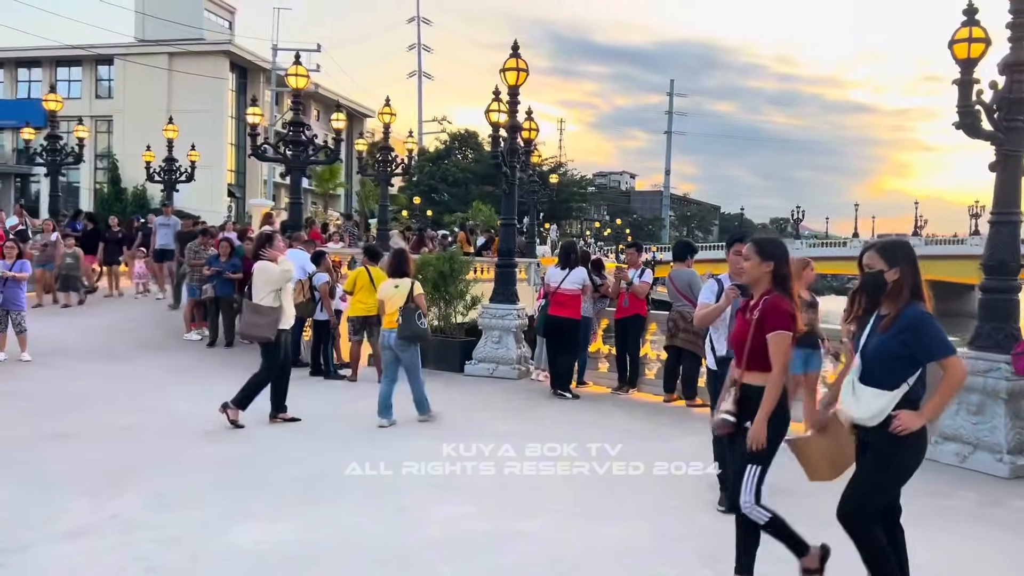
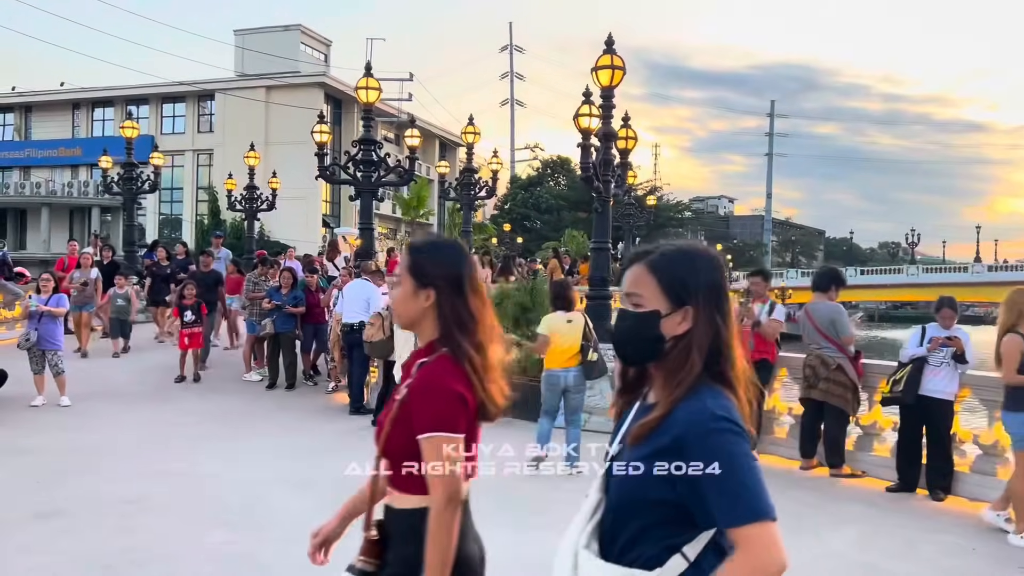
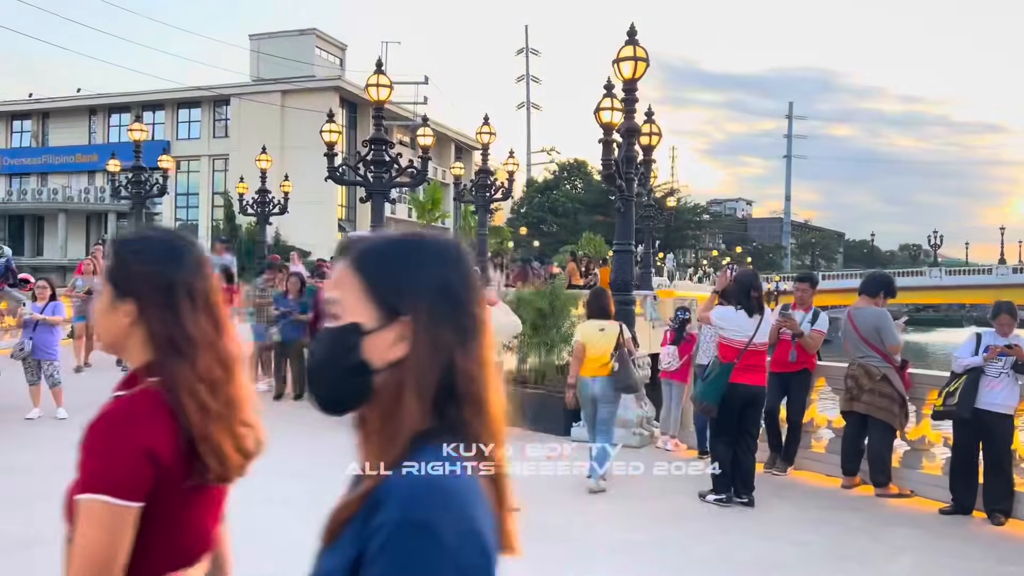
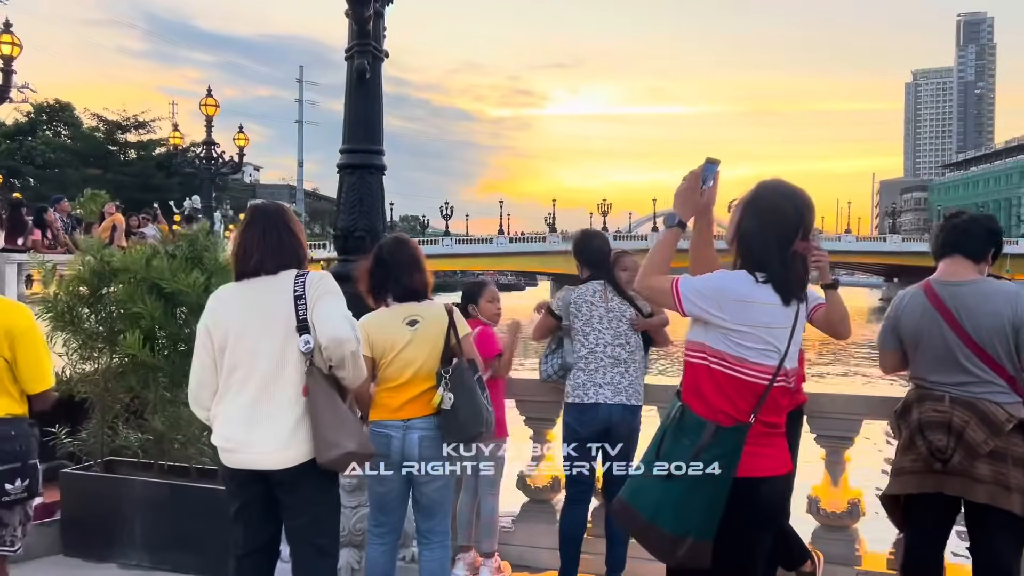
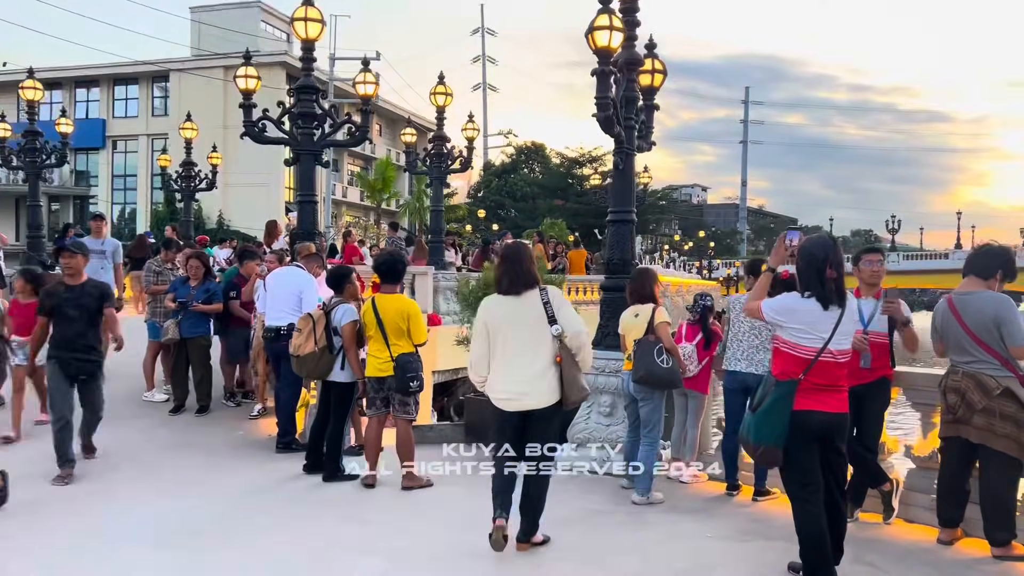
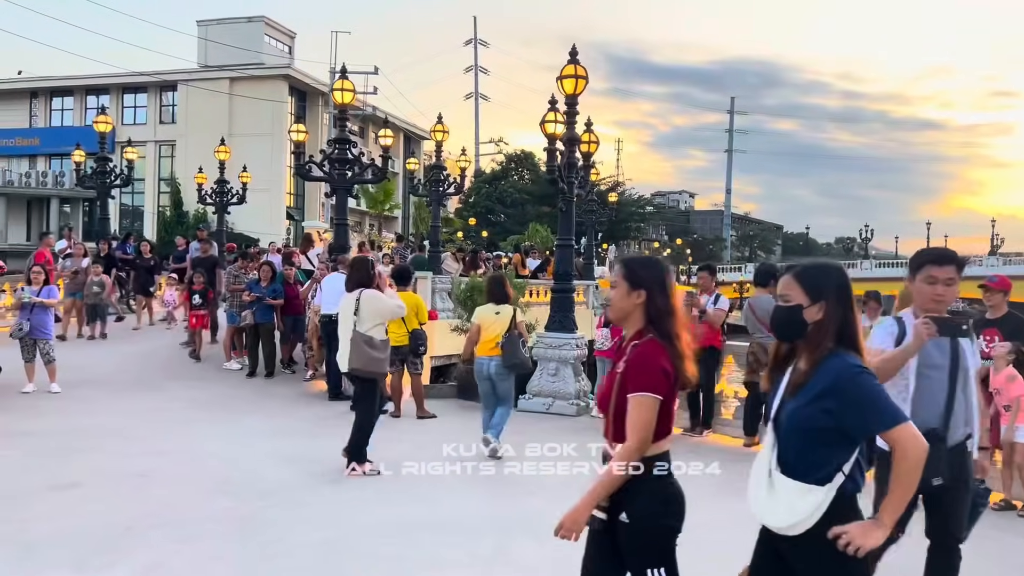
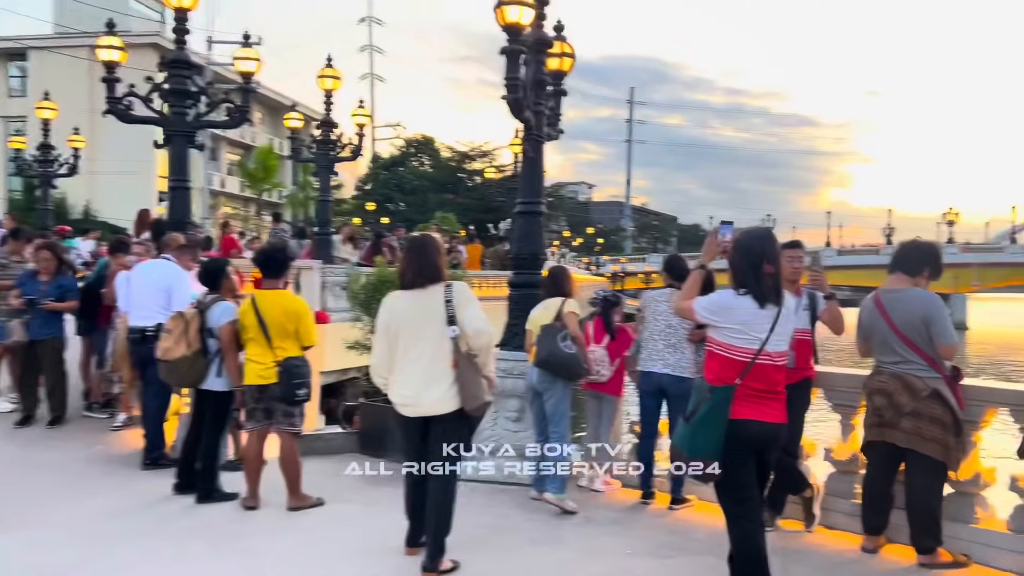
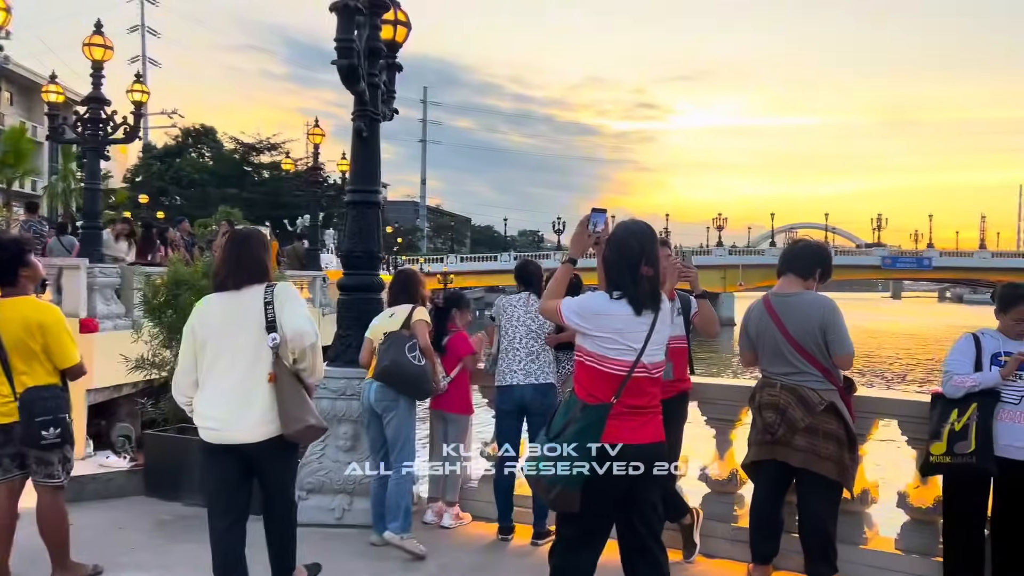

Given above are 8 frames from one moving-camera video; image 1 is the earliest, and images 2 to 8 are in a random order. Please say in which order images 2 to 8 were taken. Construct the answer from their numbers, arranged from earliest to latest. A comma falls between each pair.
6, 2, 3, 5, 7, 8, 4
